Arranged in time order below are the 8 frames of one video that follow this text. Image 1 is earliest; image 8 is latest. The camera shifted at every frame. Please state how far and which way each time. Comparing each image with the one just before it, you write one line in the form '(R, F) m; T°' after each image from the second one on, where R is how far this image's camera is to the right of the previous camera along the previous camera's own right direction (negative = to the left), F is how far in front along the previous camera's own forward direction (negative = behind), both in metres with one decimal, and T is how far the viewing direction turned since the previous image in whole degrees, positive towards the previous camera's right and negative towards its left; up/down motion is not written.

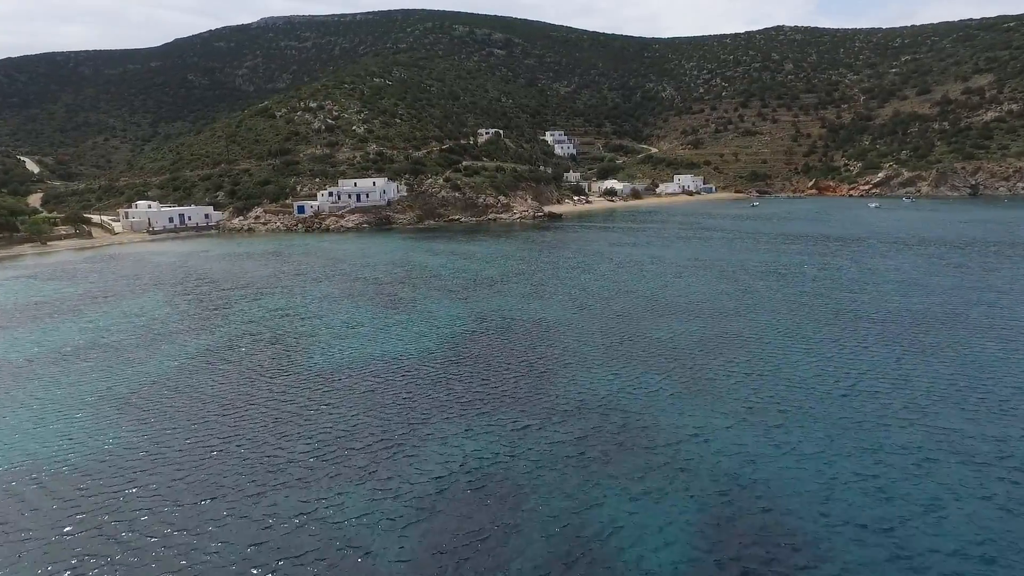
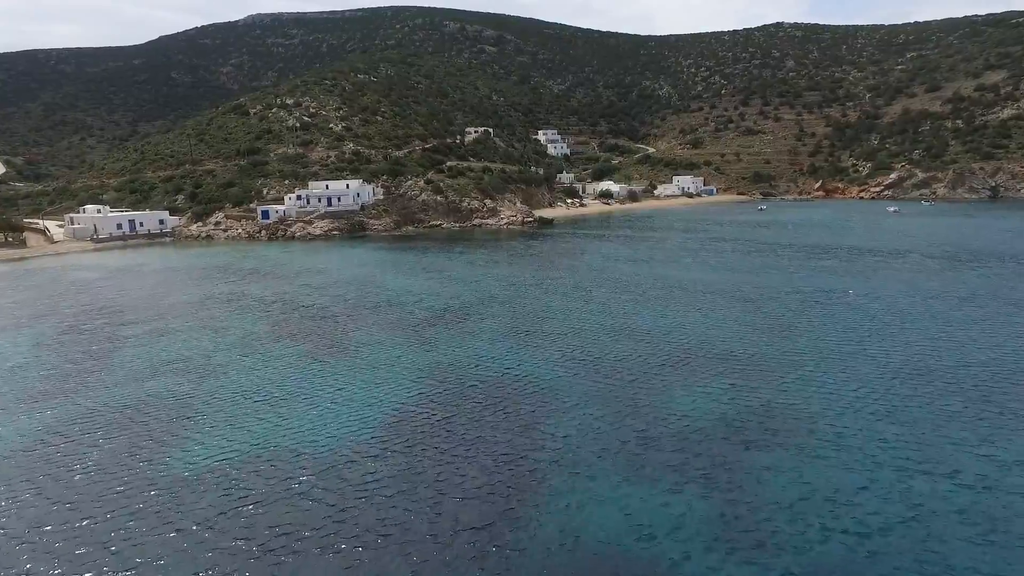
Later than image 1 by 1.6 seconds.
(+0.8, +6.8) m; +1°
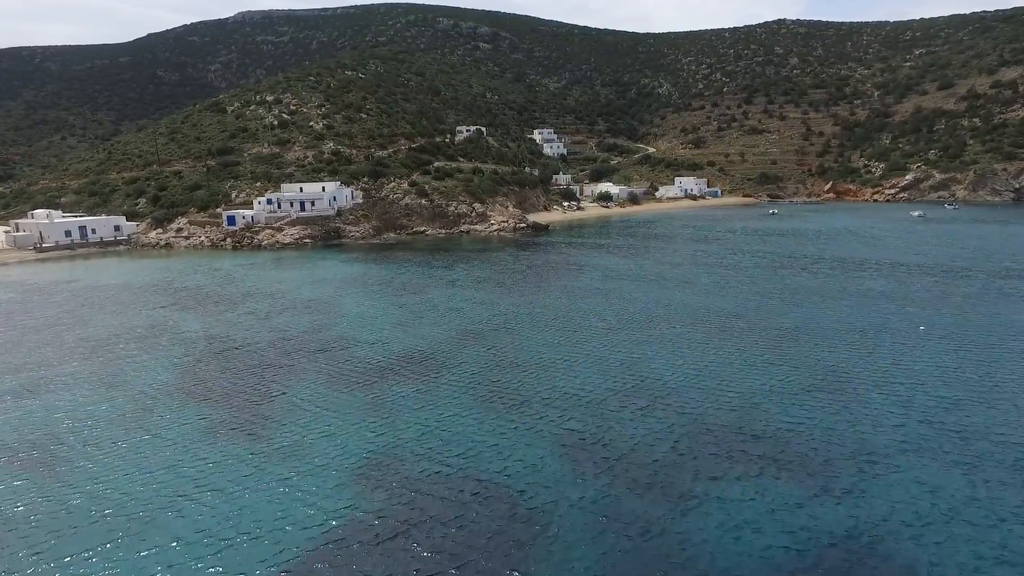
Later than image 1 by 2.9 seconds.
(+0.5, +6.0) m; 0°
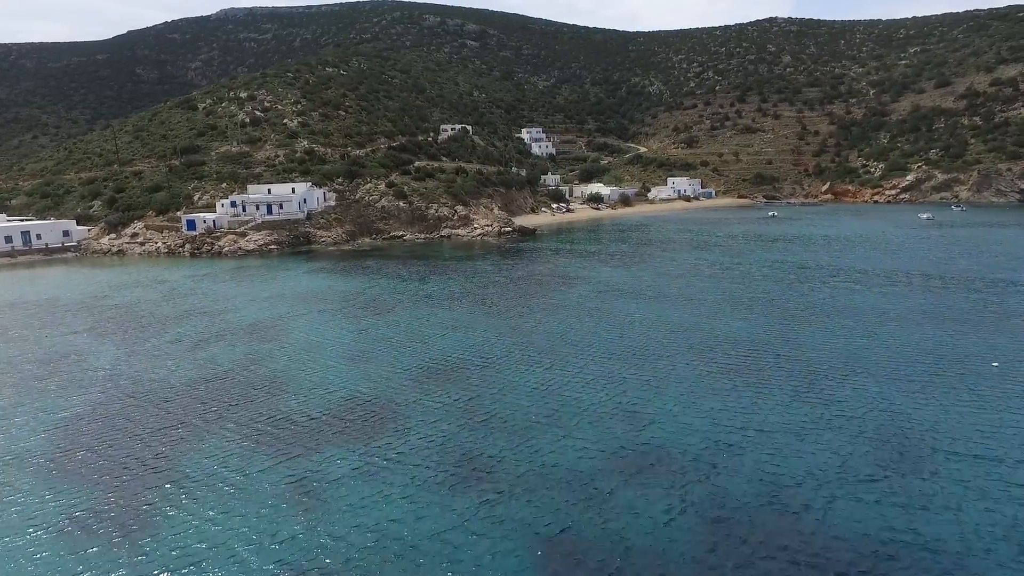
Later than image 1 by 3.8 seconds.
(+0.5, +4.4) m; +1°
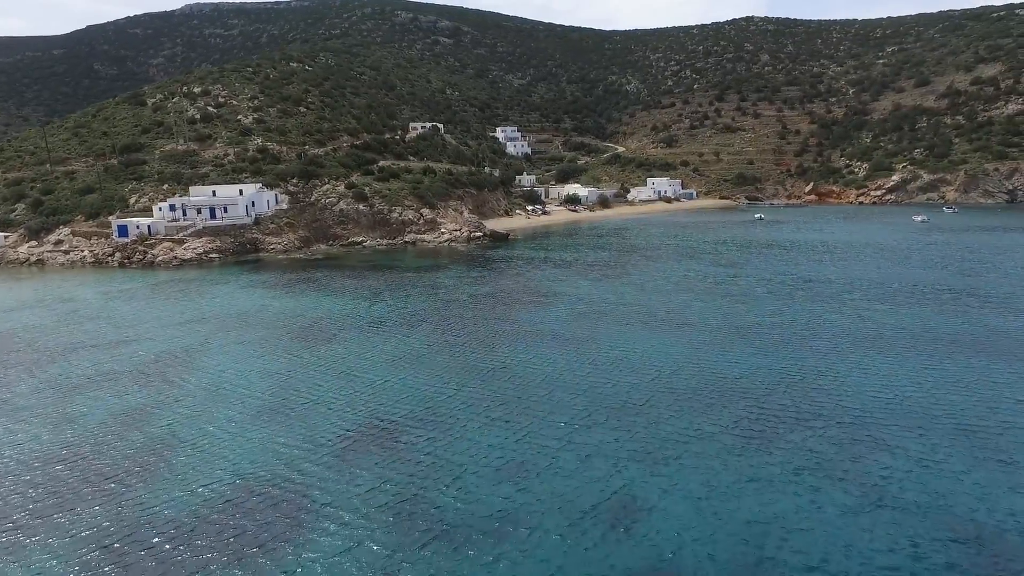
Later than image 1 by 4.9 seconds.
(+0.6, +4.9) m; +2°
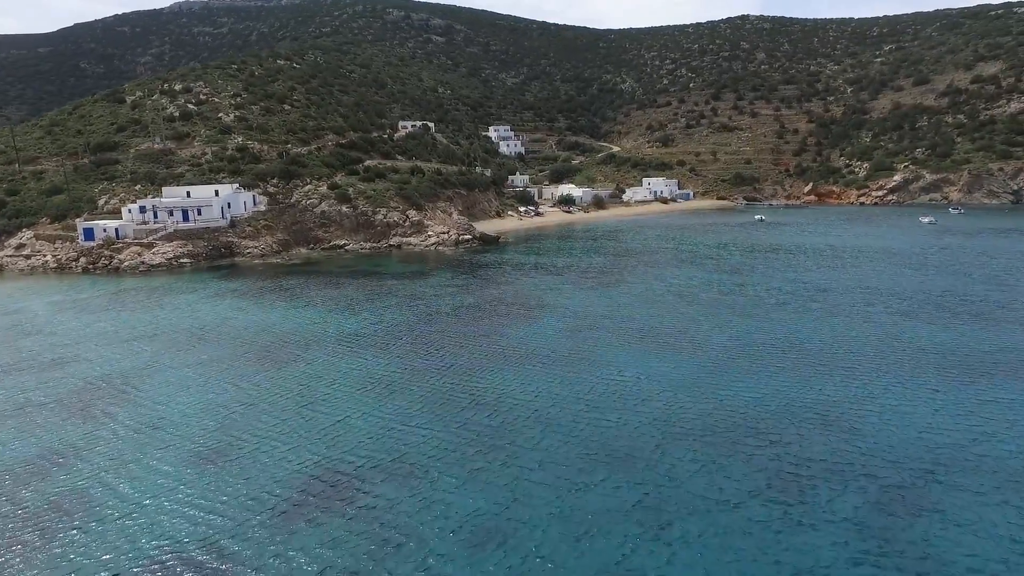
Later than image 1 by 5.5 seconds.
(+0.3, +2.7) m; +1°
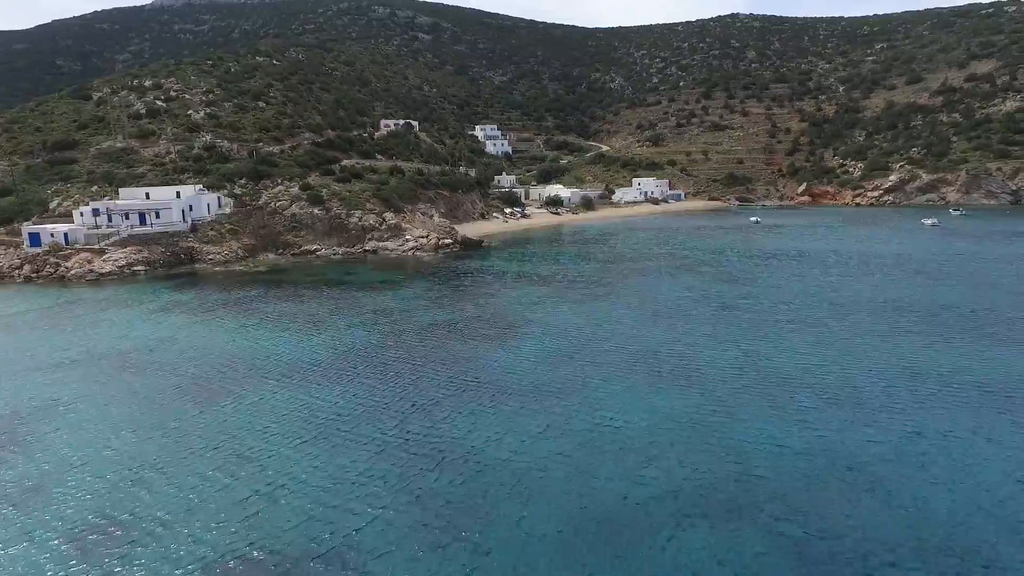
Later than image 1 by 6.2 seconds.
(+0.5, +3.1) m; +1°
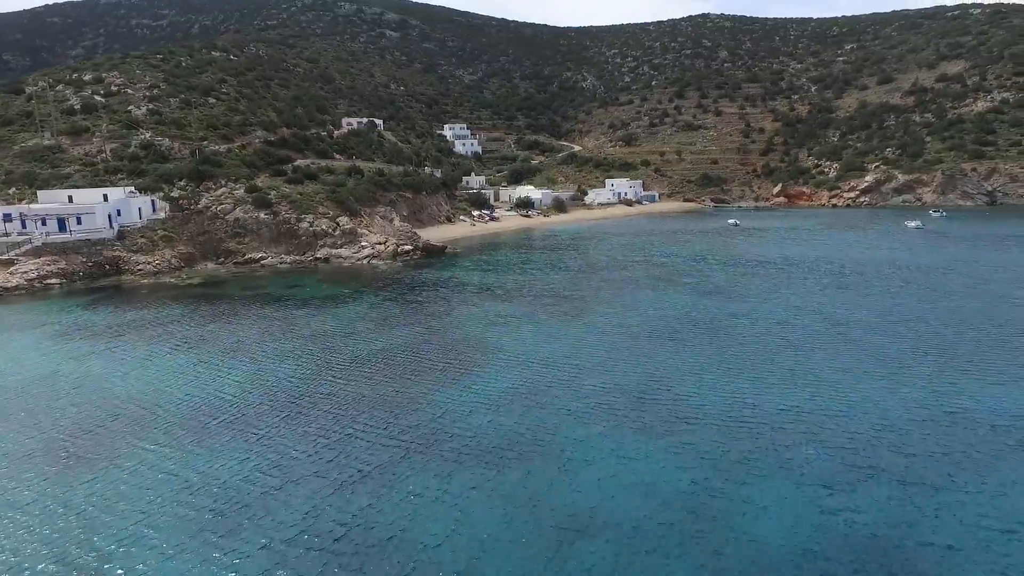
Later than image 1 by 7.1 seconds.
(+0.6, +3.7) m; +2°
